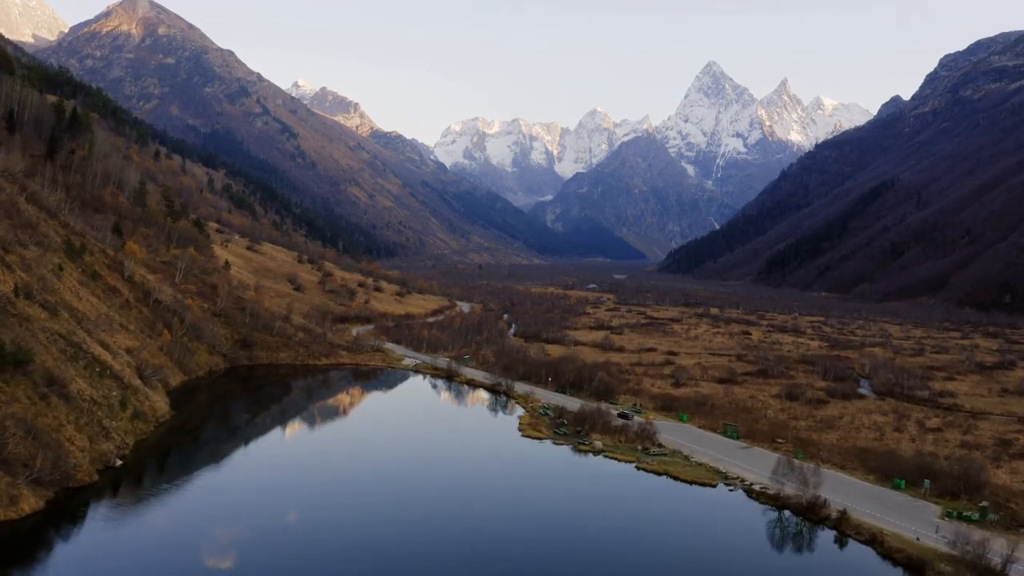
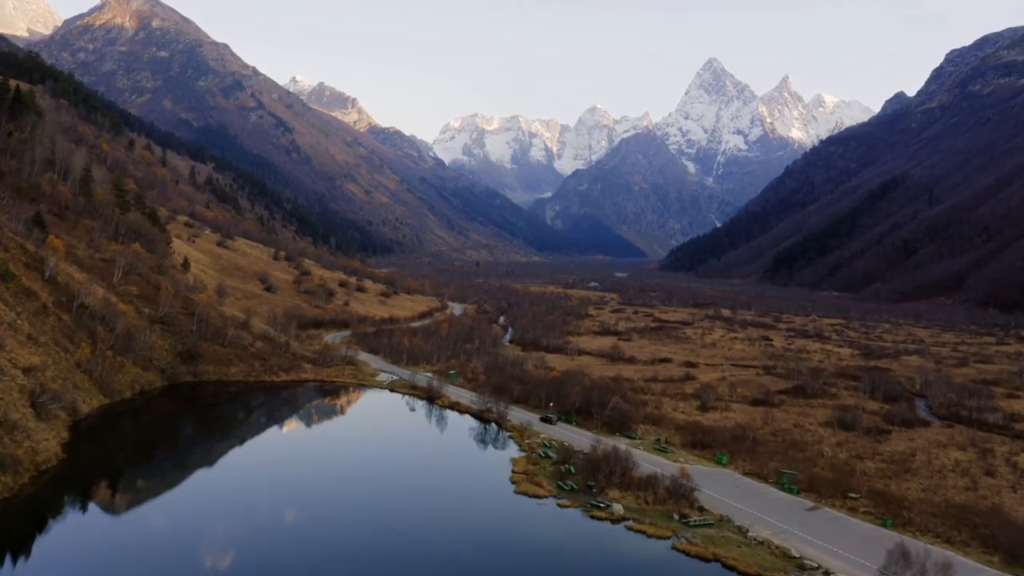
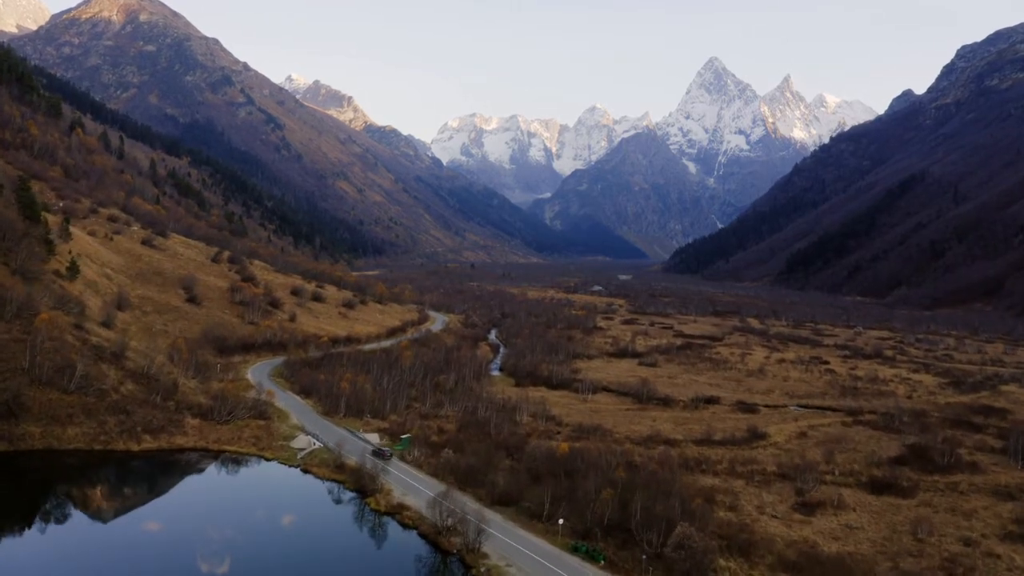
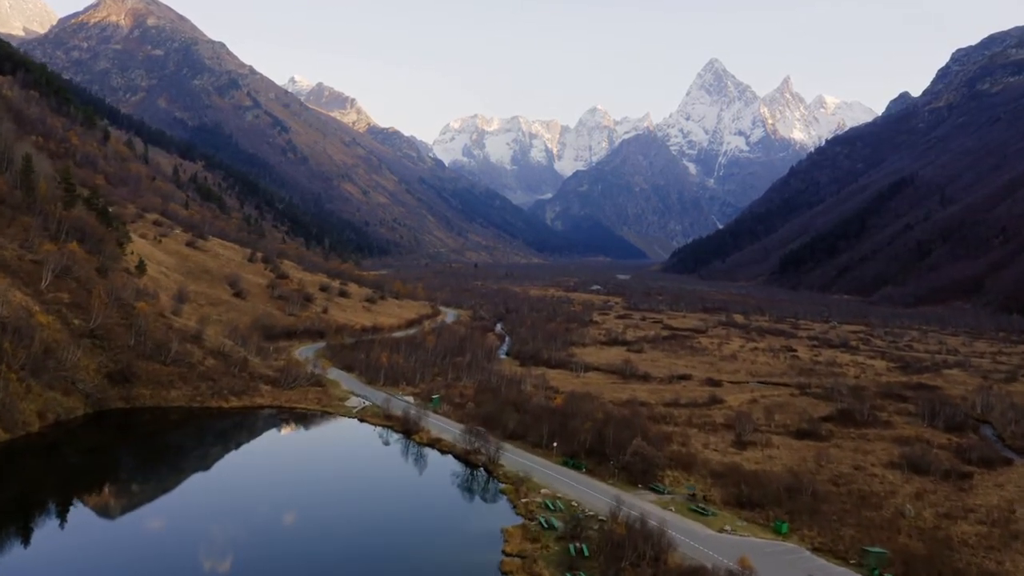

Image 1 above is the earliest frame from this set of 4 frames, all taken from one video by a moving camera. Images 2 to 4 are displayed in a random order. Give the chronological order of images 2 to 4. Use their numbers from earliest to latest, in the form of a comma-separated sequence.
2, 4, 3
